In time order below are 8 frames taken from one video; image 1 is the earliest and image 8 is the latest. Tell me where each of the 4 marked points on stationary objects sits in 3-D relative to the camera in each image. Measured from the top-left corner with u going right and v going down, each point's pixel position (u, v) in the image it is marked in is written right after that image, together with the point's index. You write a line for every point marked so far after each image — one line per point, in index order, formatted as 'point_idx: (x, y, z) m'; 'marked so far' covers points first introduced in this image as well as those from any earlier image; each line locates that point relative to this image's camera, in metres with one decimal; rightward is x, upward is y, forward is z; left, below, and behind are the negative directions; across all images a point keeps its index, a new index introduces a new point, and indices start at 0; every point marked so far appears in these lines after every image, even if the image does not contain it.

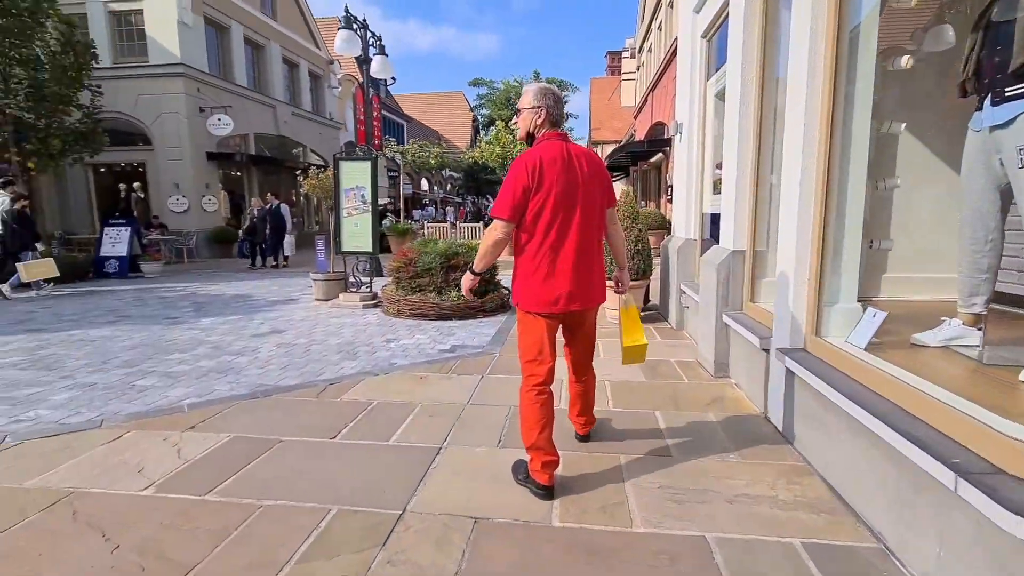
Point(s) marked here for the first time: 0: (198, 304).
0: (-5.0, -0.3, +7.8) m
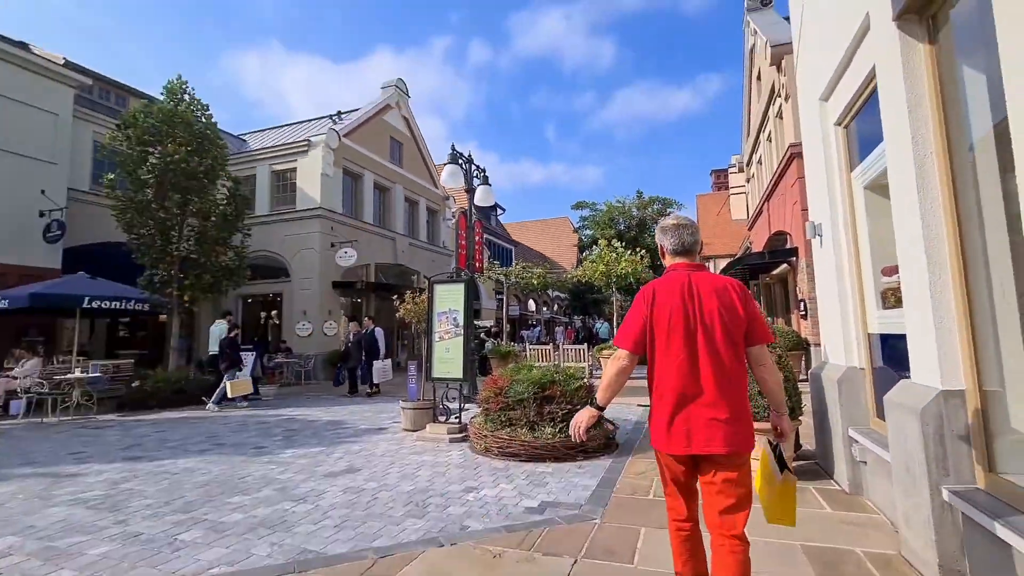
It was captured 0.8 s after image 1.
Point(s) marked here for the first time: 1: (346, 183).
0: (-3.4, -2.2, +7.6) m
1: (-6.7, +4.2, +19.7) m
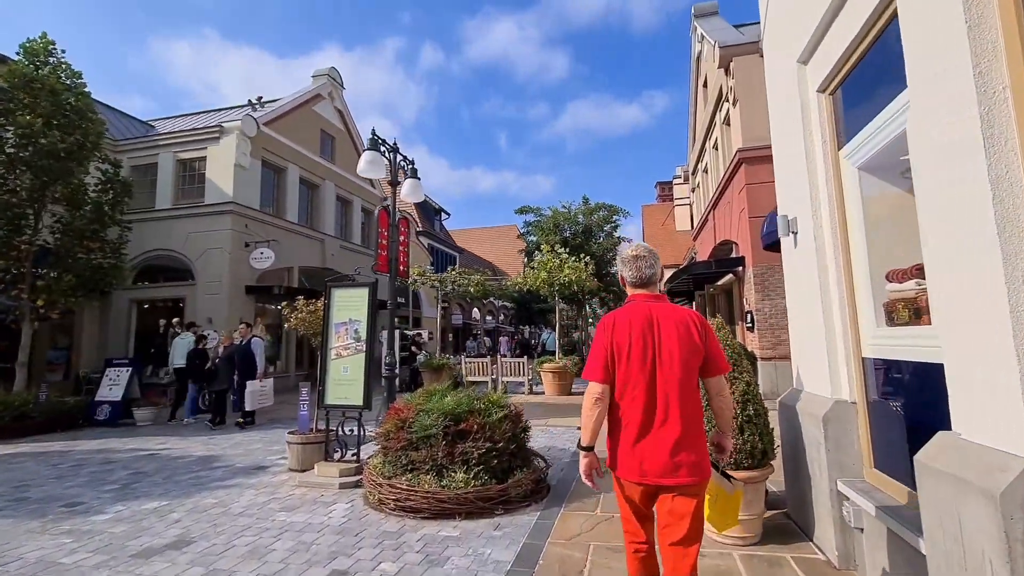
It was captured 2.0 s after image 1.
0: (-4.5, -2.2, +5.9) m
1: (-8.9, +4.0, +17.8) m
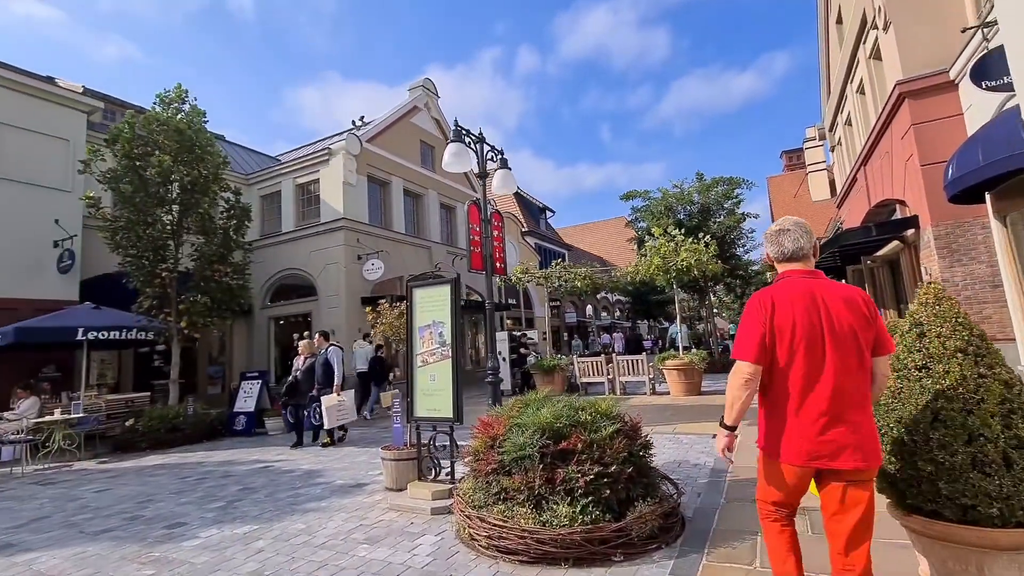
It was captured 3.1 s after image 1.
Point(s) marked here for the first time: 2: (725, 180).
0: (-3.2, -2.4, +5.8) m
1: (-5.3, +3.6, +18.4) m
2: (+8.0, +4.1, +18.4) m
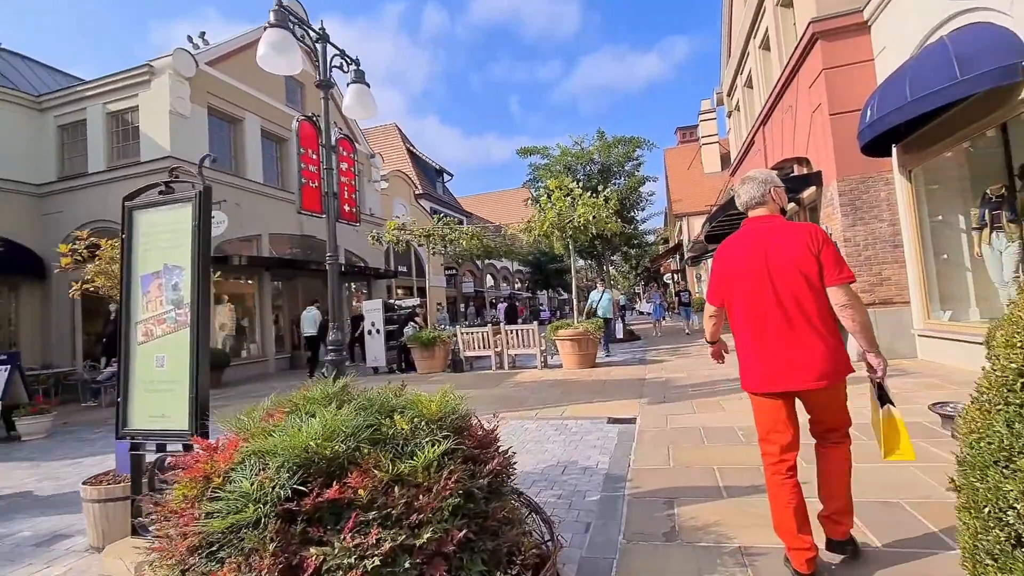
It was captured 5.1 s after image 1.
0: (-4.6, -1.9, +3.3) m
1: (-9.0, +4.8, +14.9) m
2: (+4.0, +5.3, +17.4) m
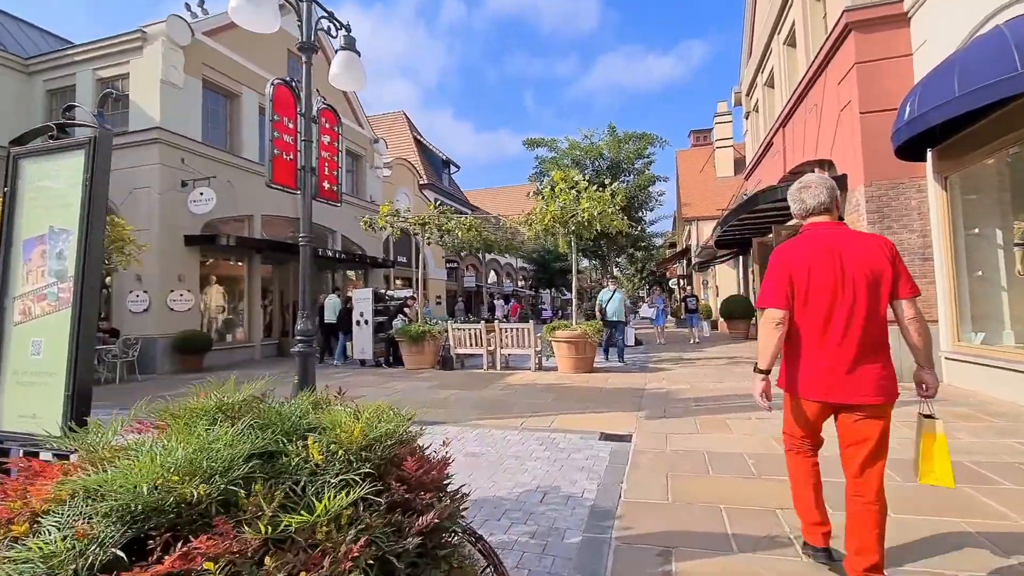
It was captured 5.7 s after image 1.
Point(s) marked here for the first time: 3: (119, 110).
0: (-4.9, -1.6, +2.7) m
1: (-8.8, +5.4, +14.3) m
2: (+4.3, +5.2, +16.7) m
3: (-10.6, +4.8, +13.2) m
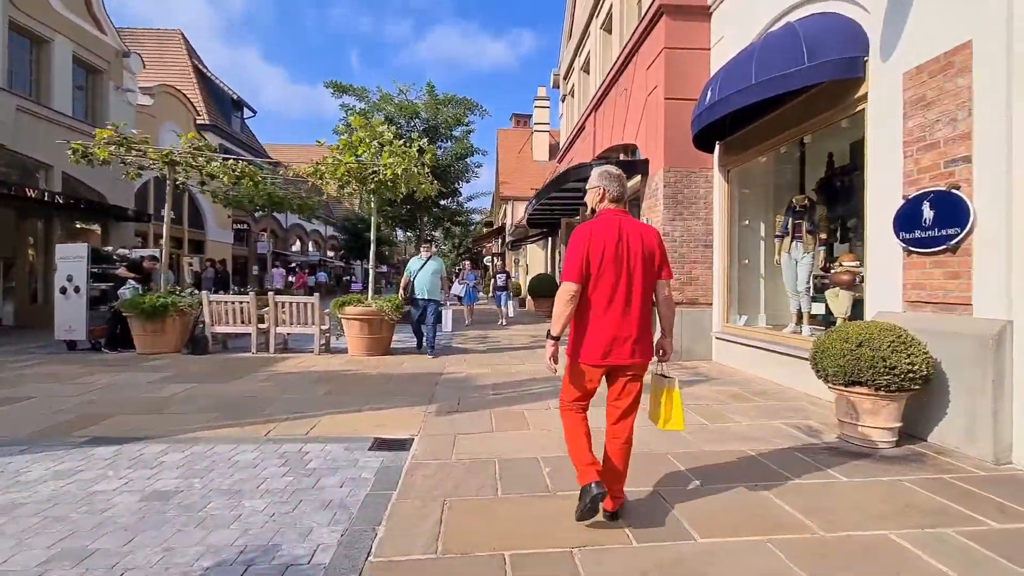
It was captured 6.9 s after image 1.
0: (-5.7, -1.3, -0.4) m
1: (-13.1, +6.5, +8.8) m
2: (-1.8, +6.0, +15.6) m
3: (-14.4, +5.9, +7.1) m
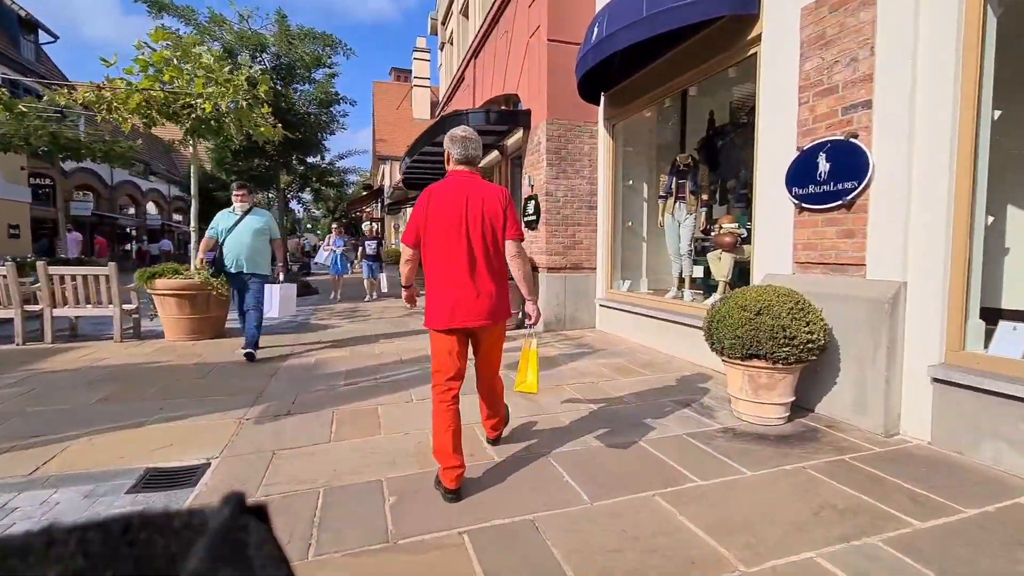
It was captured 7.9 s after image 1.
0: (-5.5, -1.4, -2.6) m
1: (-14.9, +6.7, +4.1) m
2: (-5.4, +6.9, +13.4) m
3: (-15.8, +6.0, +2.3) m
